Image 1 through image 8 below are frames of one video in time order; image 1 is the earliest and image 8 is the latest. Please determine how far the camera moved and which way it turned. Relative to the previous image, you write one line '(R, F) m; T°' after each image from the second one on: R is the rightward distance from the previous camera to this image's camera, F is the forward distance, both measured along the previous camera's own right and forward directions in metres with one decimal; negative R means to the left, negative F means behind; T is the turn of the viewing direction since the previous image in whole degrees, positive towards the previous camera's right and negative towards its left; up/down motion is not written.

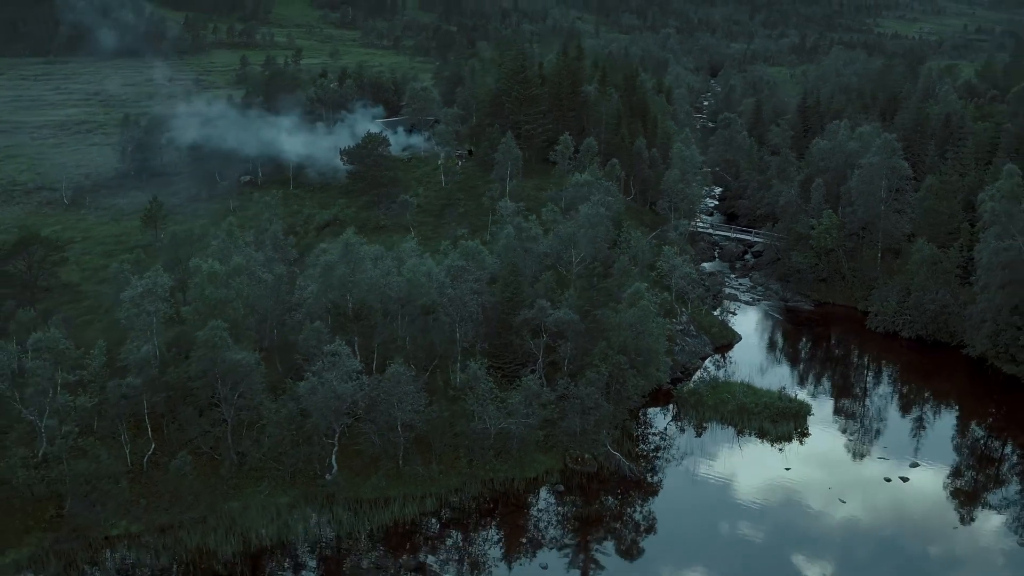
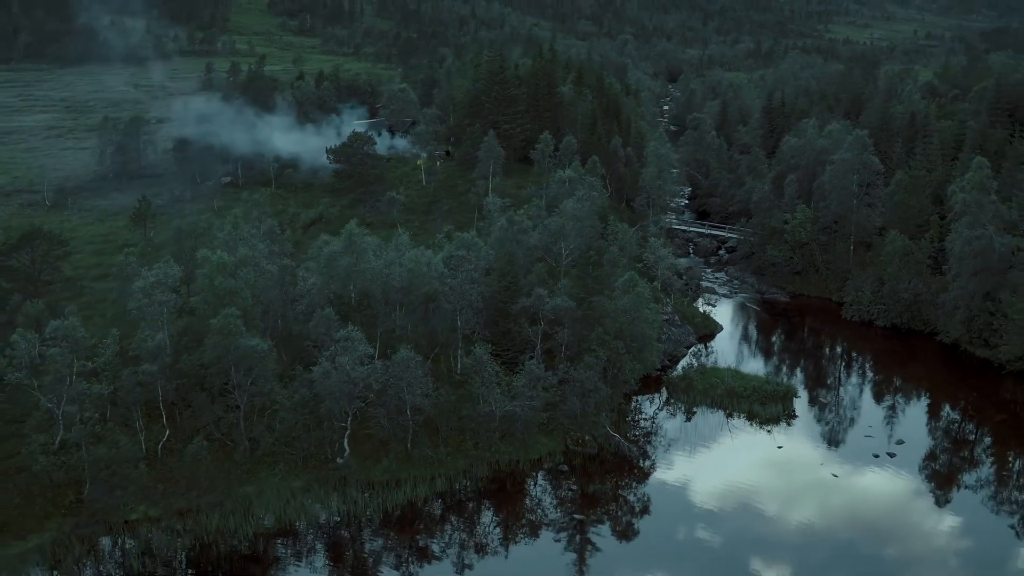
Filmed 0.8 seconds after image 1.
(-1.8, -1.2) m; +2°
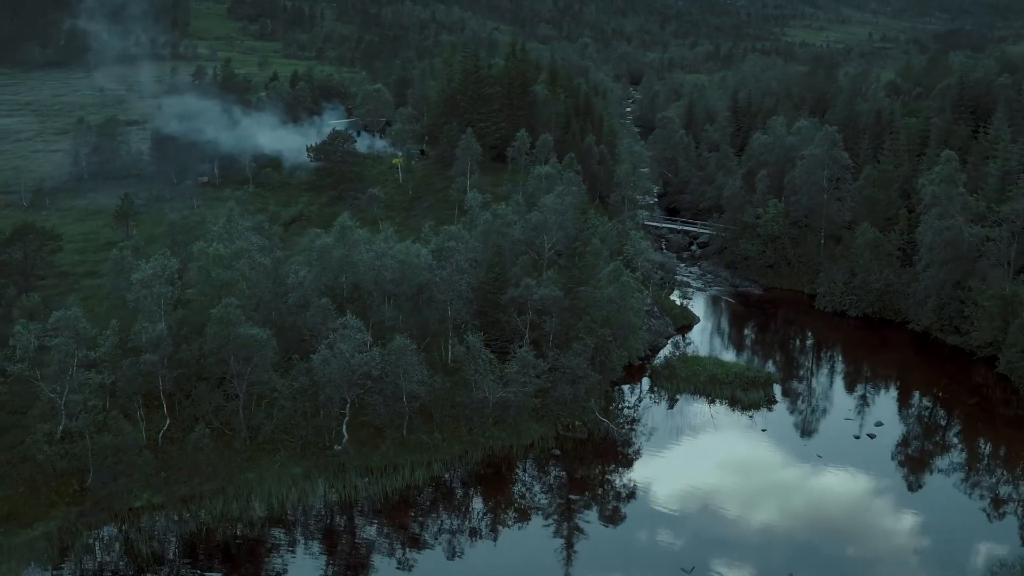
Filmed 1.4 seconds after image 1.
(-1.3, -1.1) m; +2°
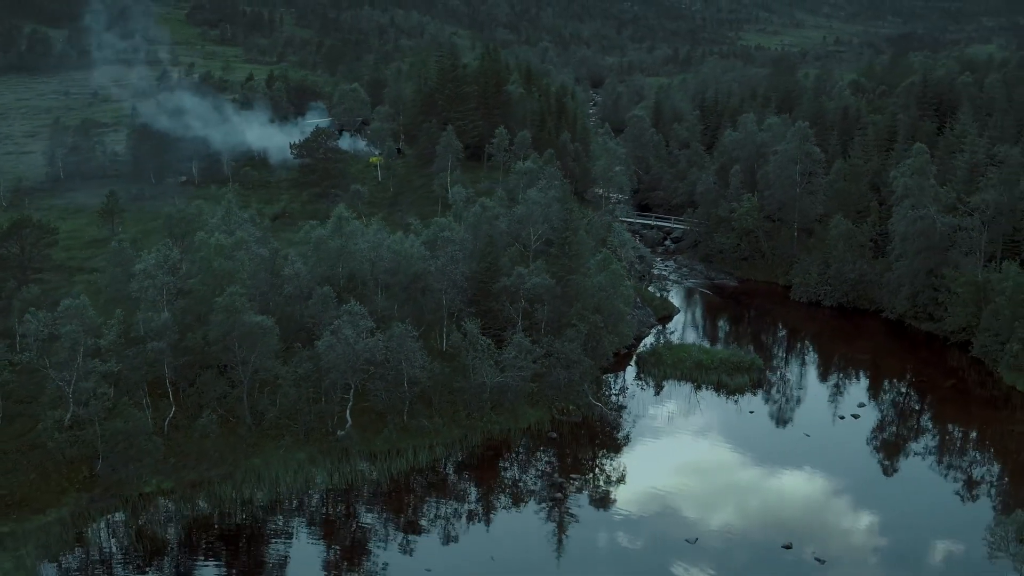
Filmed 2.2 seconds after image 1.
(-1.5, -1.1) m; +2°
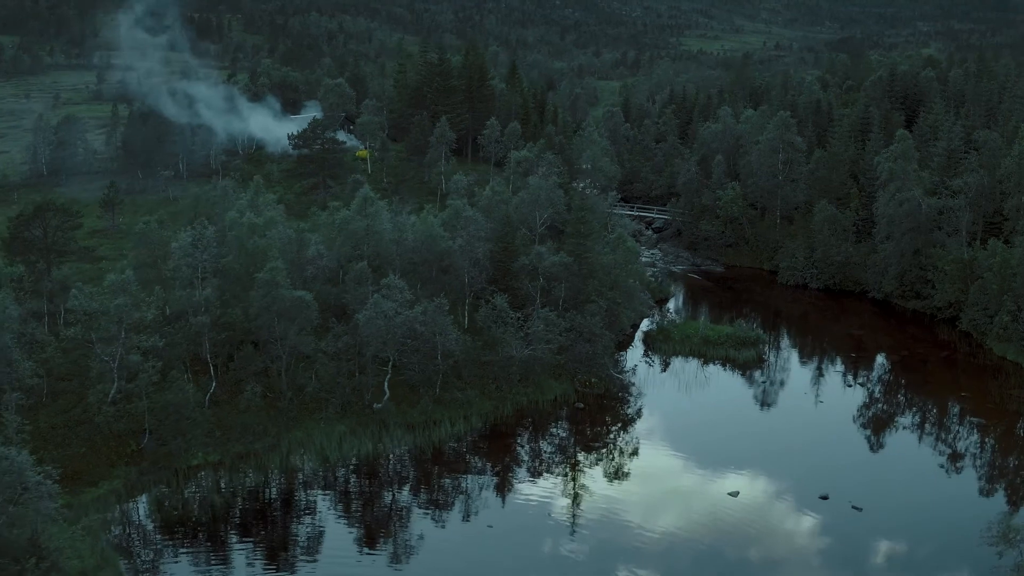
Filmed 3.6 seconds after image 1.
(-3.6, -1.0) m; +3°
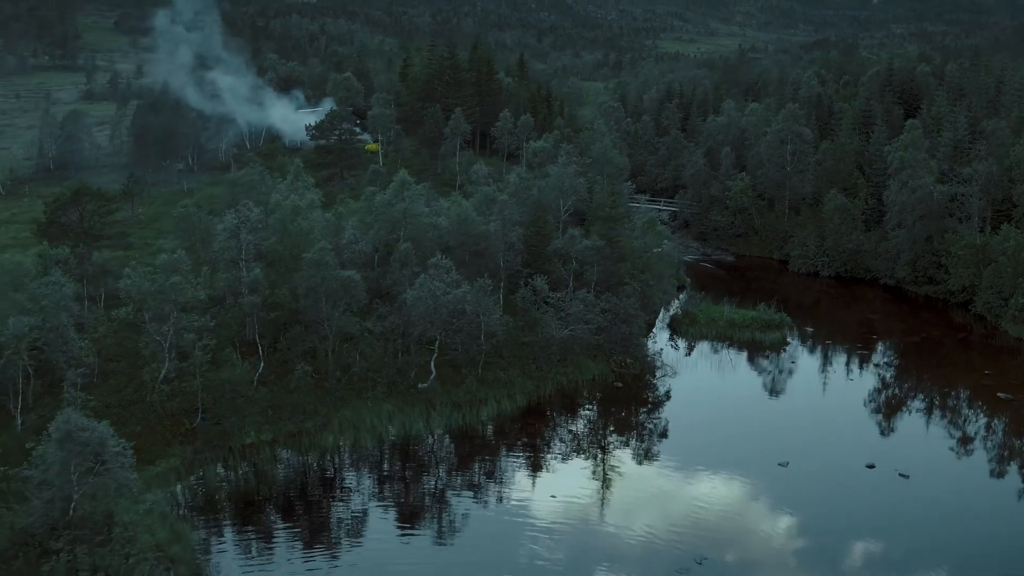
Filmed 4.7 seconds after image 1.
(-2.8, -0.2) m; +1°
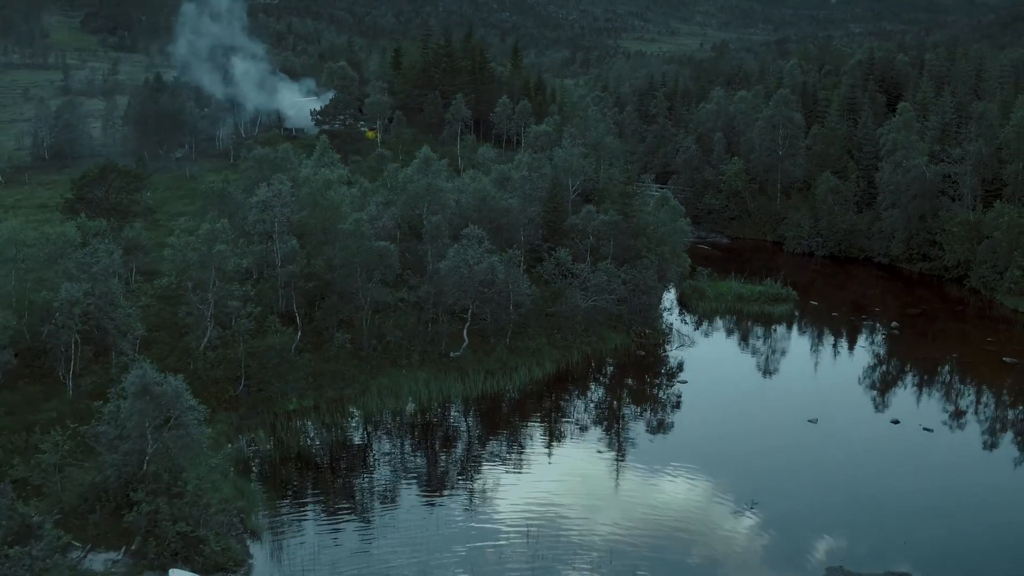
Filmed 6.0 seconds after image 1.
(-2.7, -0.9) m; +2°
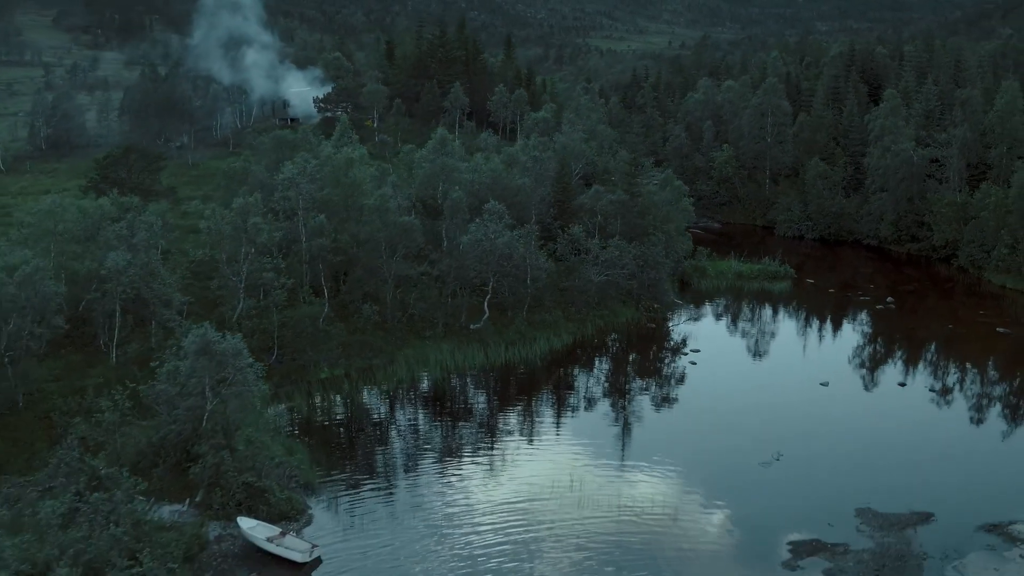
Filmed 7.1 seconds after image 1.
(-2.1, -1.3) m; +1°
